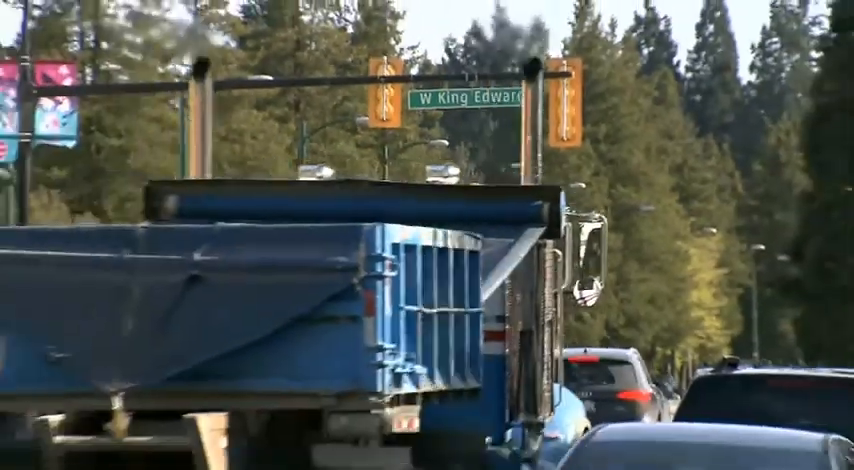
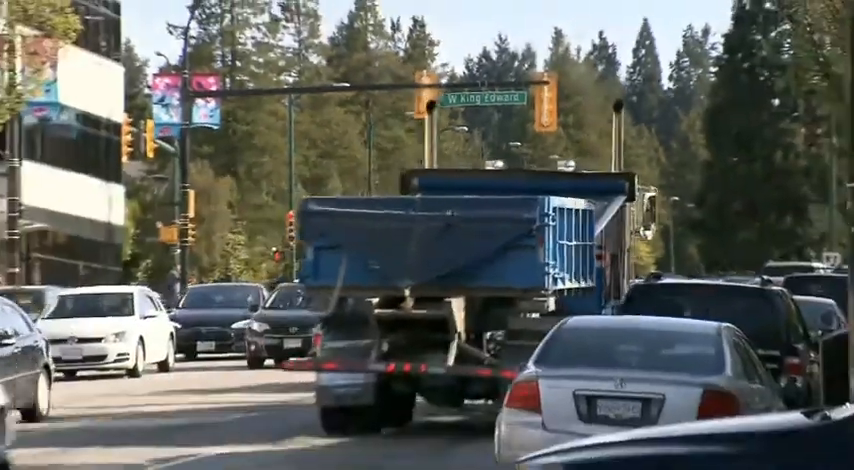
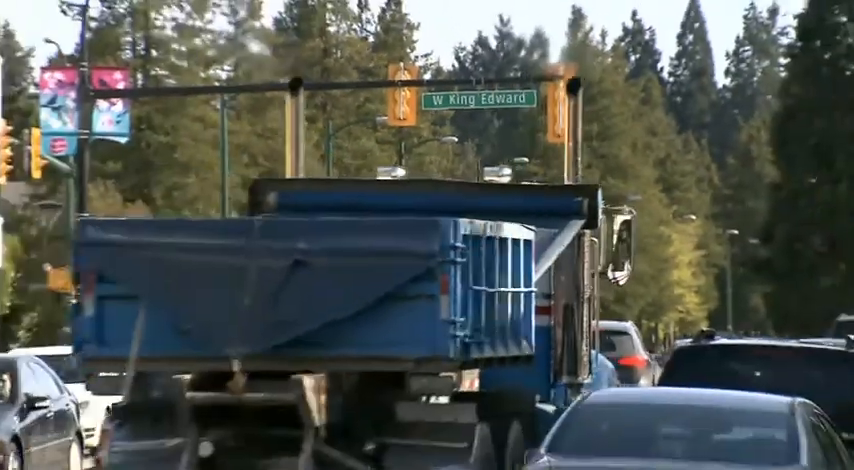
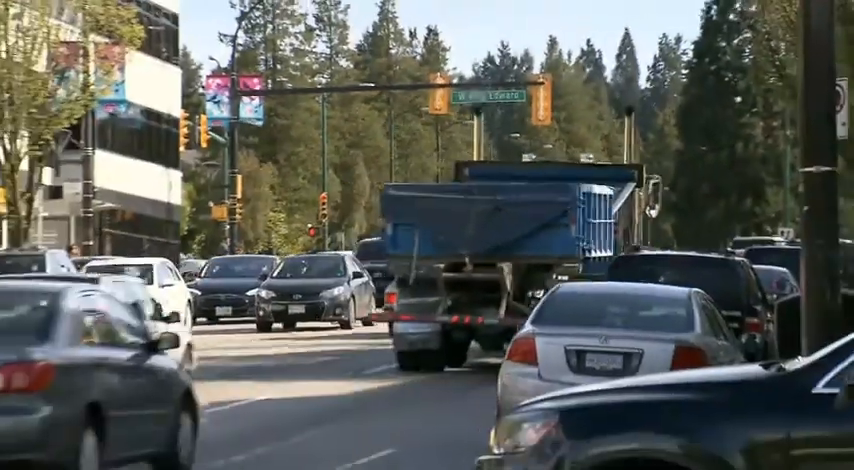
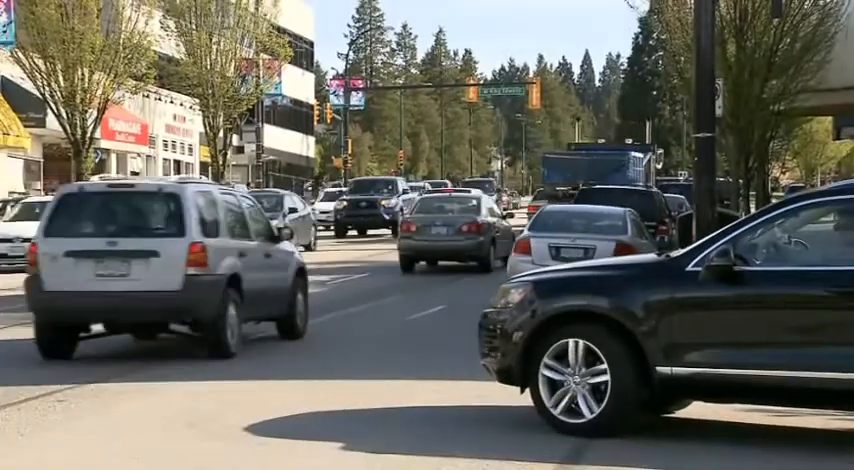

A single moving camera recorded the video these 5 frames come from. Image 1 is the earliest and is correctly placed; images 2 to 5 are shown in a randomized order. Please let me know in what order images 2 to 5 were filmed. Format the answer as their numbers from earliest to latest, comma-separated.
3, 2, 4, 5
